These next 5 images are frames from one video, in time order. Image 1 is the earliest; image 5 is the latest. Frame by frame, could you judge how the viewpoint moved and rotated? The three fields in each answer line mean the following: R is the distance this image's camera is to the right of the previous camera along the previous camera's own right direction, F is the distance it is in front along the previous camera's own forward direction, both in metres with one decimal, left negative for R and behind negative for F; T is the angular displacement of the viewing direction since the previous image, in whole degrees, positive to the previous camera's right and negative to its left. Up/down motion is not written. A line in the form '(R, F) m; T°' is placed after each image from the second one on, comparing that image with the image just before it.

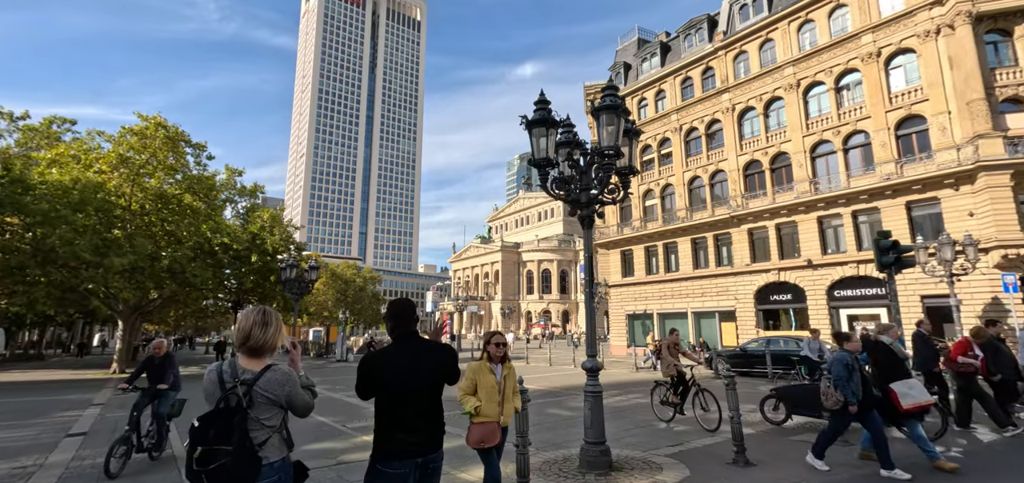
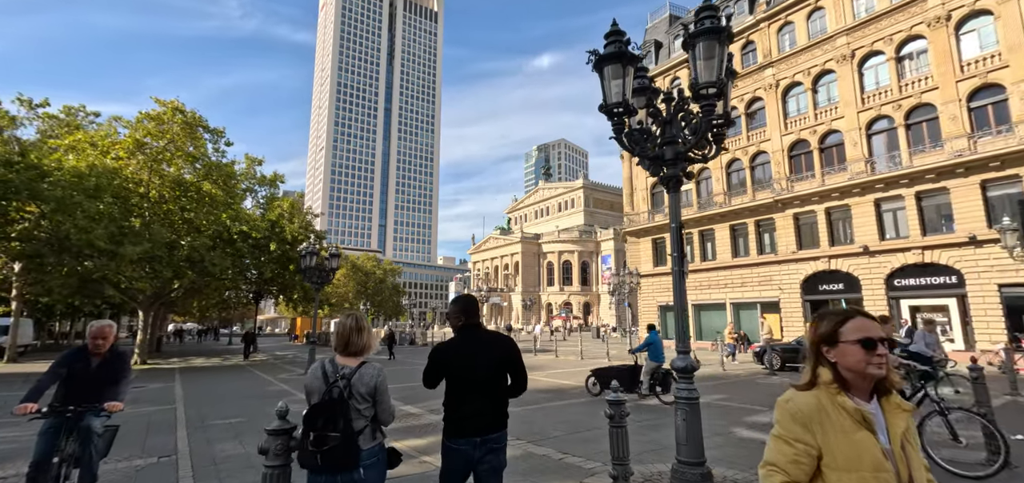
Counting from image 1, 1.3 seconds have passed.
(-0.5, +1.2) m; -2°
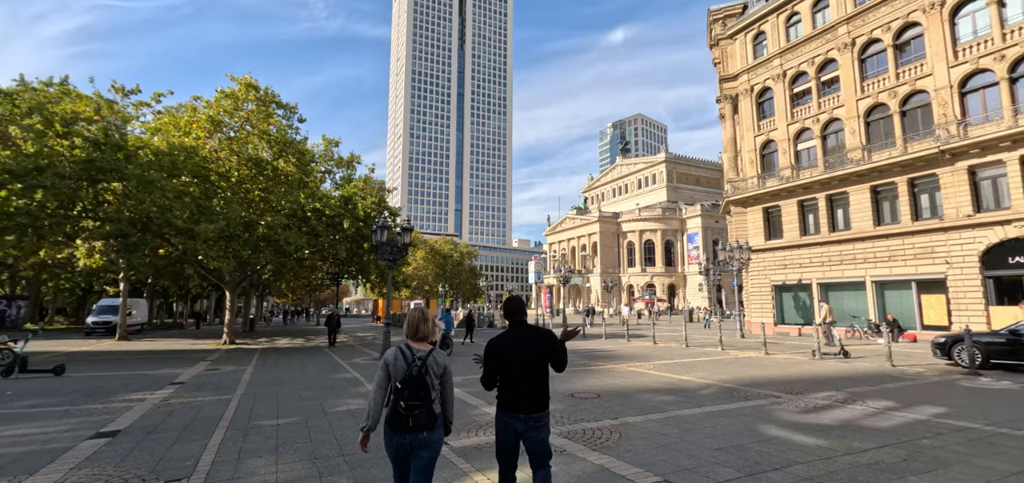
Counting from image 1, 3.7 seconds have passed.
(-0.6, +2.6) m; -9°
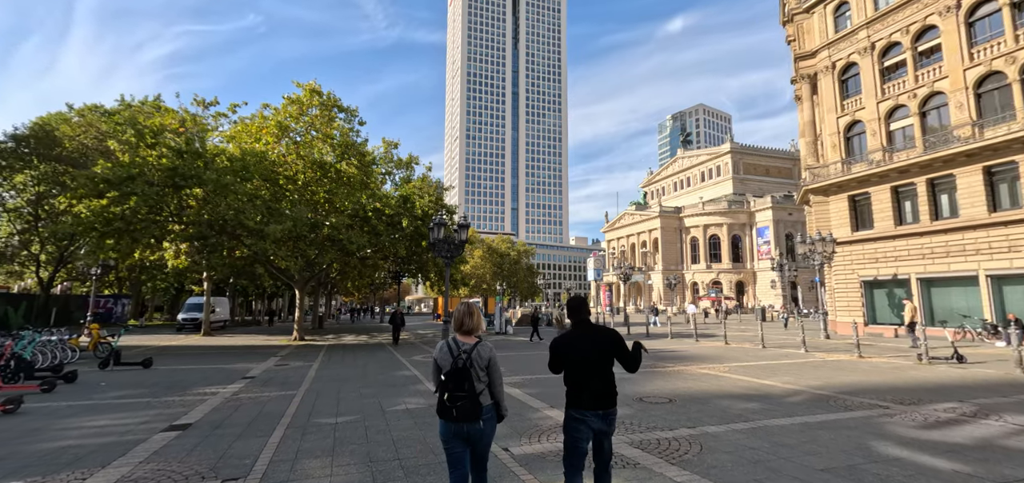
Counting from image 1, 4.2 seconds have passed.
(-0.1, +0.5) m; -7°
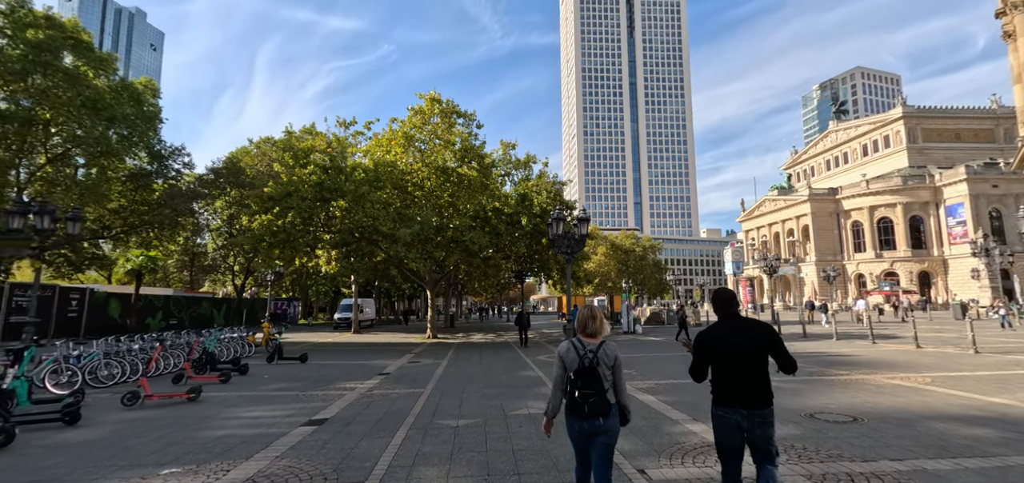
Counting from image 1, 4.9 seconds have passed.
(0.0, +0.7) m; -14°
